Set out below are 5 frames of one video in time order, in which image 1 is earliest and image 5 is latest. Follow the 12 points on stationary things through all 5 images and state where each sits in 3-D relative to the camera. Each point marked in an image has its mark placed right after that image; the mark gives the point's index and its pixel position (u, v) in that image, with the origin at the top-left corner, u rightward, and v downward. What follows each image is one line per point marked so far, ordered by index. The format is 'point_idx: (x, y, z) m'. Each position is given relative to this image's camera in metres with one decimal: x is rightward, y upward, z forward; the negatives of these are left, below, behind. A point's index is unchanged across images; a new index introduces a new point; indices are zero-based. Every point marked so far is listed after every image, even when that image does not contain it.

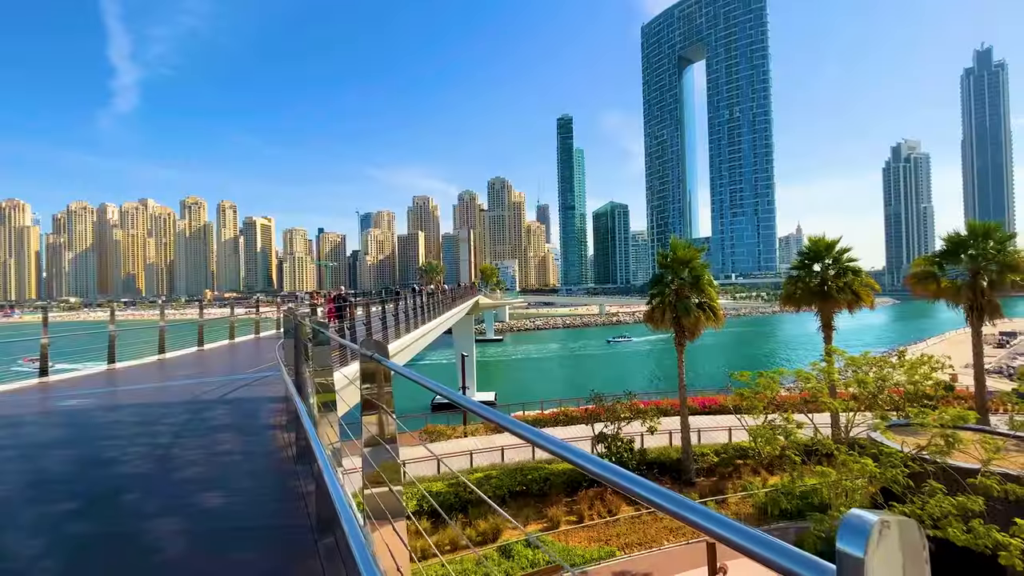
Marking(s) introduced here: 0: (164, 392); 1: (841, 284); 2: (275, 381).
0: (-4.6, -1.4, +7.1) m
1: (+10.3, +0.1, +16.7) m
2: (-3.4, -1.4, +7.6) m
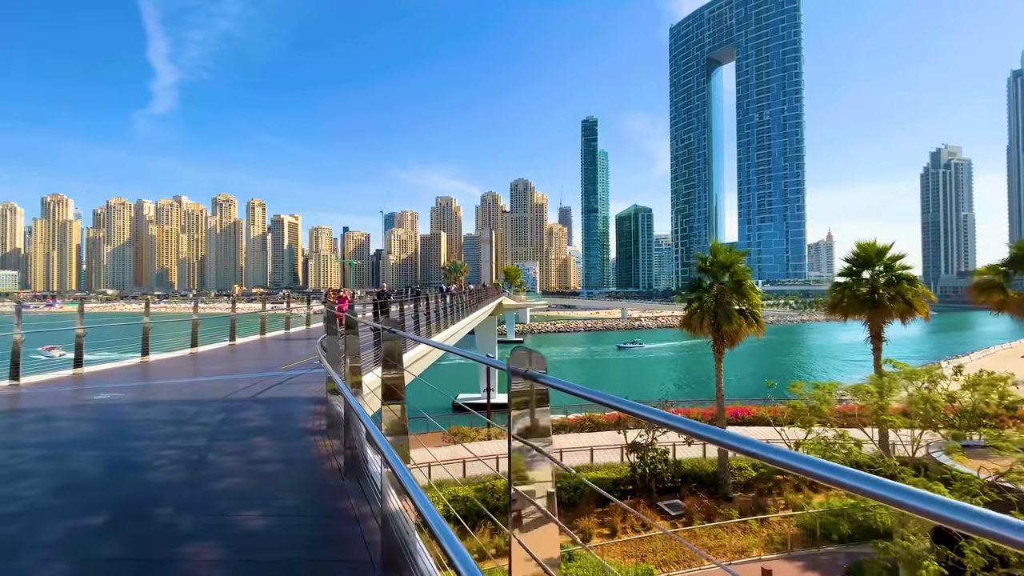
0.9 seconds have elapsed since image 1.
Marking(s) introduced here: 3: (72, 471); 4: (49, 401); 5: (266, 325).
0: (-4.0, -1.3, +6.8) m
1: (+11.3, -0.1, +15.8) m
2: (-2.8, -1.3, +7.3) m
3: (-2.9, -1.2, +3.5) m
4: (-5.3, -1.3, +6.1) m
5: (-9.1, -1.4, +19.8) m
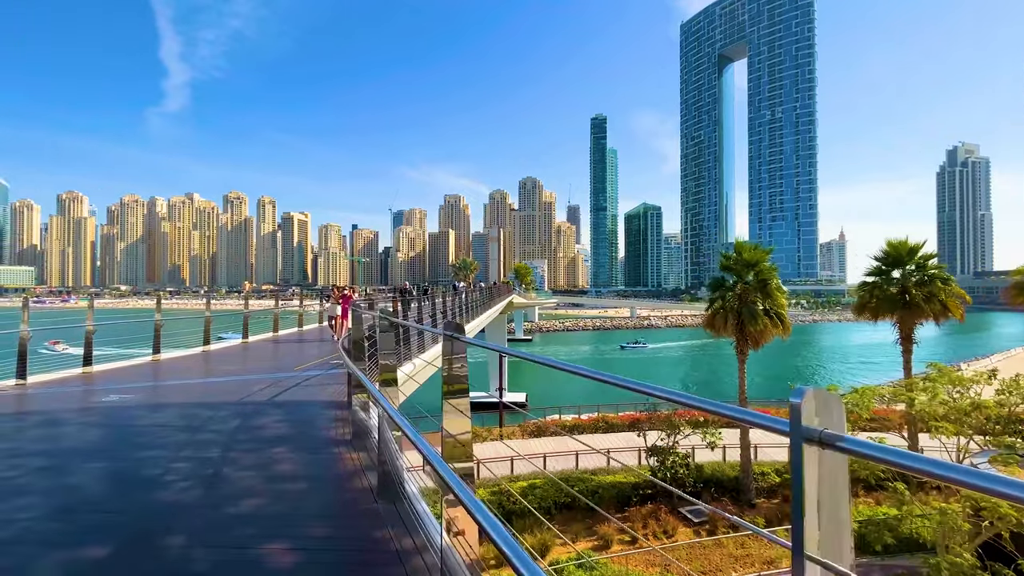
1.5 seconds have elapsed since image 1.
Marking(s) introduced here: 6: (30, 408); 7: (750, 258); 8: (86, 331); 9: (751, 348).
0: (-3.6, -1.2, +6.5) m
1: (+11.8, -0.1, +15.2) m
2: (-2.4, -1.2, +6.9) m
3: (-2.6, -1.2, +3.1) m
4: (-4.9, -1.3, +5.8) m
5: (-8.6, -1.2, +19.6) m
6: (-5.0, -1.2, +5.6) m
7: (+6.7, +0.9, +15.0) m
8: (-8.2, -0.8, +10.1) m
9: (+6.8, -1.7, +15.2) m
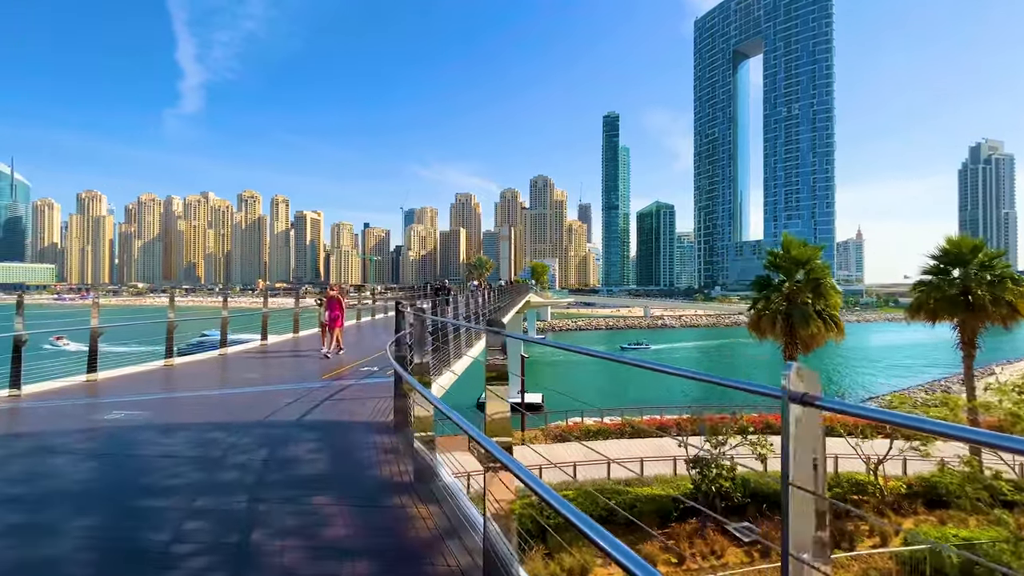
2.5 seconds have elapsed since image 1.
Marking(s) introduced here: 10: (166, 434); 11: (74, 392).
0: (-3.0, -1.2, +5.7) m
1: (+12.7, -0.1, +14.1) m
2: (-1.8, -1.2, +6.1) m
3: (-2.0, -1.2, +2.3) m
4: (-4.3, -1.2, +5.0) m
5: (-7.6, -1.2, +18.8) m
6: (-4.4, -1.2, +4.8) m
7: (+7.6, +0.9, +14.0) m
8: (-7.4, -0.8, +9.4) m
9: (+7.7, -1.7, +14.2) m
10: (-2.8, -1.2, +4.4) m
11: (-5.3, -1.2, +6.4) m
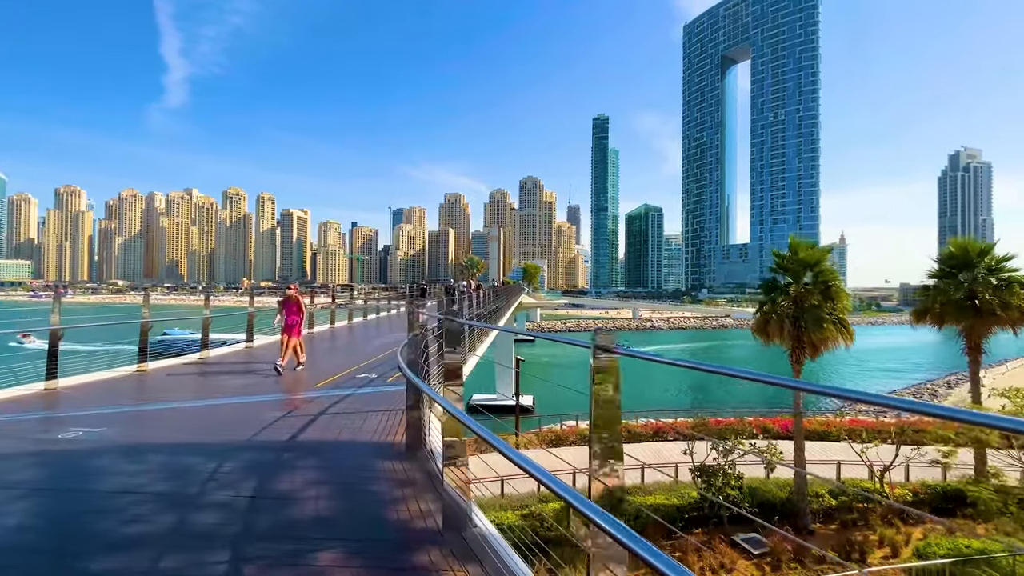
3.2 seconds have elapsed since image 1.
0: (-2.8, -1.2, +5.1) m
1: (+12.6, -0.3, +13.8) m
2: (-1.6, -1.2, +5.5) m
3: (-1.7, -1.1, +1.6) m
4: (-4.1, -1.2, +4.3) m
5: (-7.8, -1.1, +18.1) m
6: (-4.2, -1.2, +4.1) m
7: (+7.6, +0.8, +13.6) m
8: (-7.3, -0.7, +8.6) m
9: (+7.6, -1.8, +13.8) m
10: (-2.7, -1.2, +3.7) m
11: (-5.1, -1.2, +5.7) m
